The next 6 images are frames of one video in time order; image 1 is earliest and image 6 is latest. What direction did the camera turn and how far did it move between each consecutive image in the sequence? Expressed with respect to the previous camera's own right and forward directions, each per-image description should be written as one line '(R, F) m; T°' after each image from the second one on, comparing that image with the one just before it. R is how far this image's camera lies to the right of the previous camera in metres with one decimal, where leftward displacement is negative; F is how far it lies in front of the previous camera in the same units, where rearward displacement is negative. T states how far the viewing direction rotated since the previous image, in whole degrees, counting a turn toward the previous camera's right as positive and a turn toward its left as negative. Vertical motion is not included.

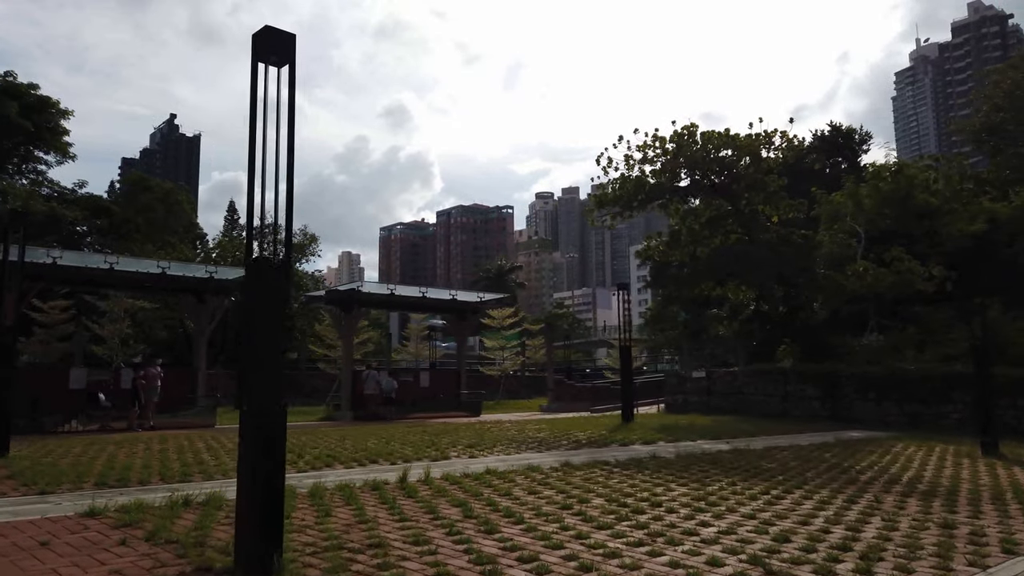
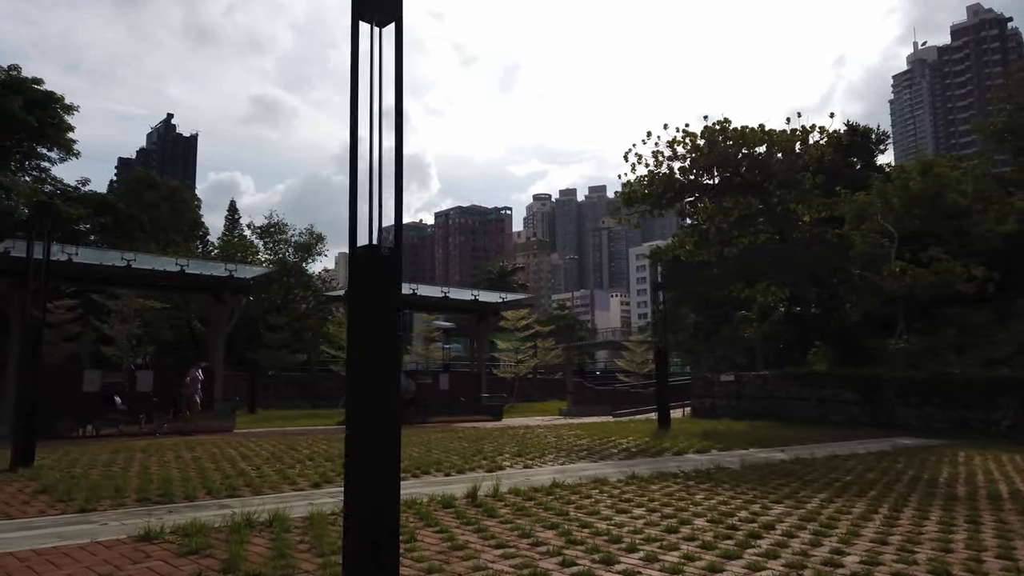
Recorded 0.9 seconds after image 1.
(-0.9, +0.7) m; 0°
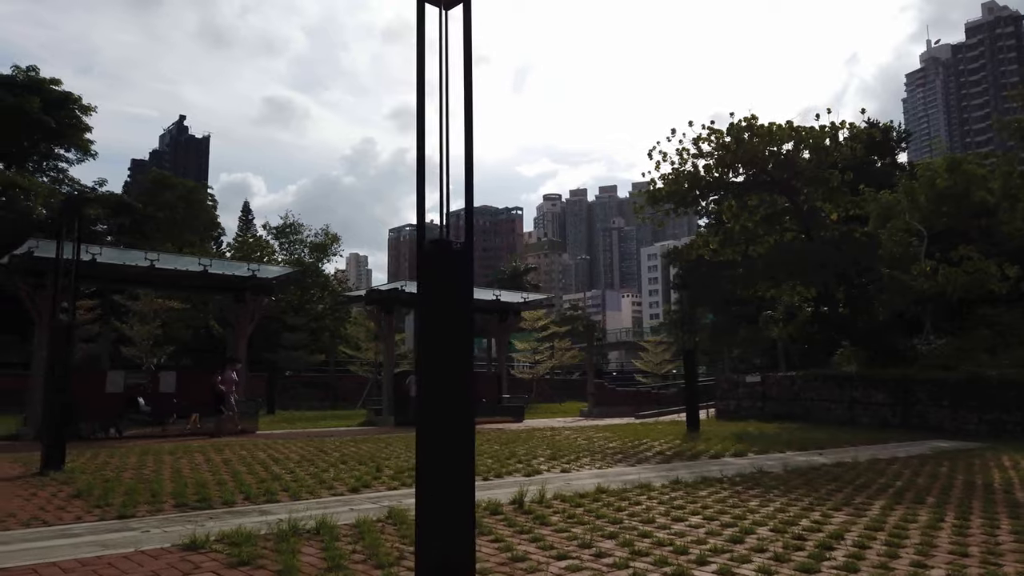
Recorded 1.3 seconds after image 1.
(-0.4, +0.3) m; -1°
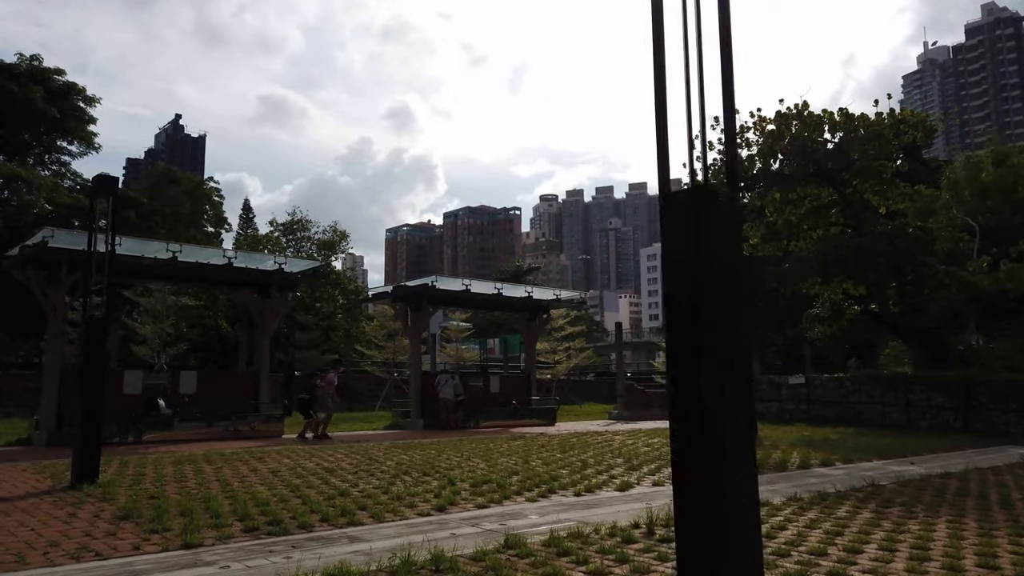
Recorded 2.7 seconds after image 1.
(-1.1, +1.1) m; 0°
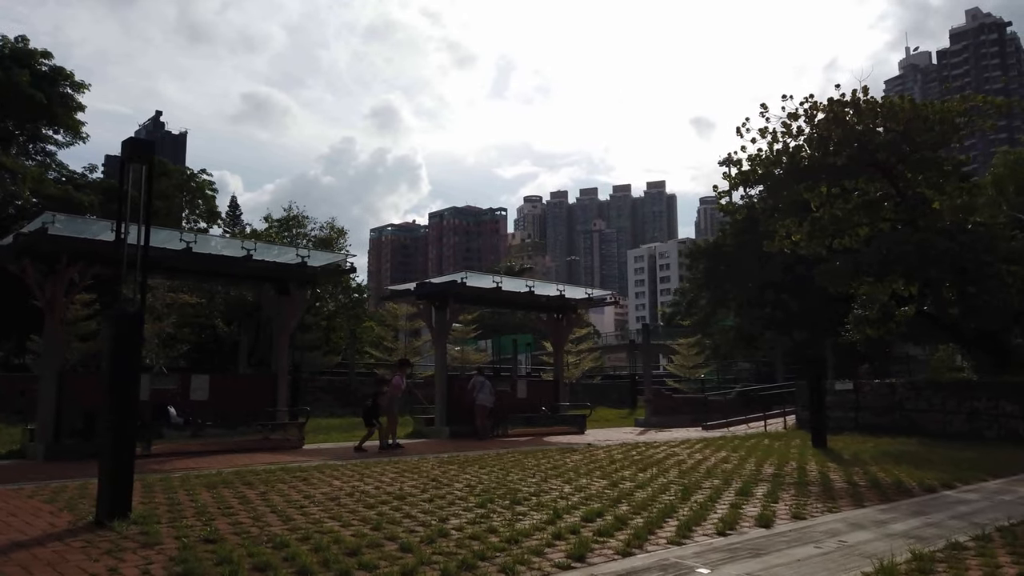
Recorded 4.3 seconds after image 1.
(-1.3, +1.5) m; +1°
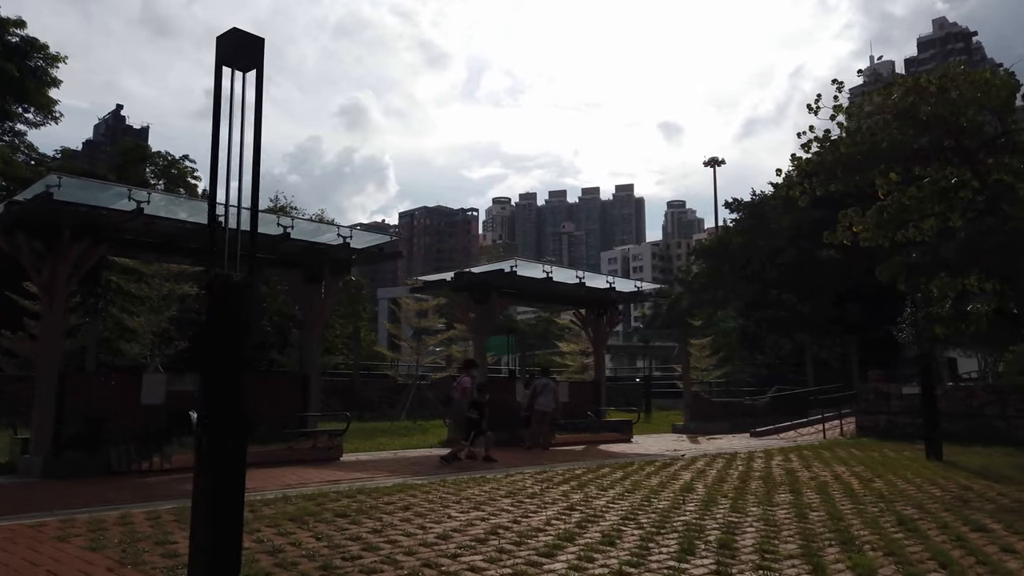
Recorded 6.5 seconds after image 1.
(-2.0, +2.1) m; +3°
